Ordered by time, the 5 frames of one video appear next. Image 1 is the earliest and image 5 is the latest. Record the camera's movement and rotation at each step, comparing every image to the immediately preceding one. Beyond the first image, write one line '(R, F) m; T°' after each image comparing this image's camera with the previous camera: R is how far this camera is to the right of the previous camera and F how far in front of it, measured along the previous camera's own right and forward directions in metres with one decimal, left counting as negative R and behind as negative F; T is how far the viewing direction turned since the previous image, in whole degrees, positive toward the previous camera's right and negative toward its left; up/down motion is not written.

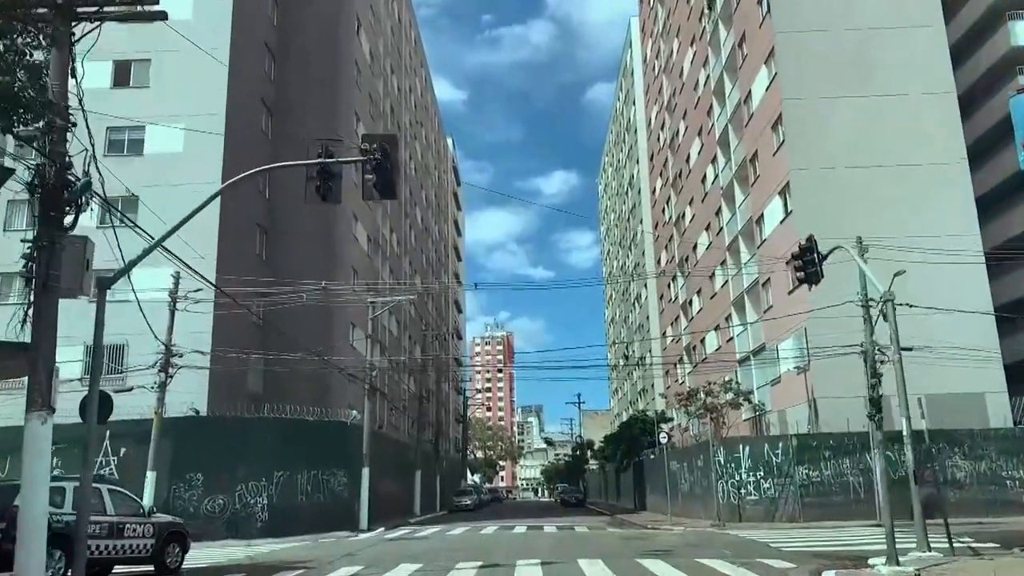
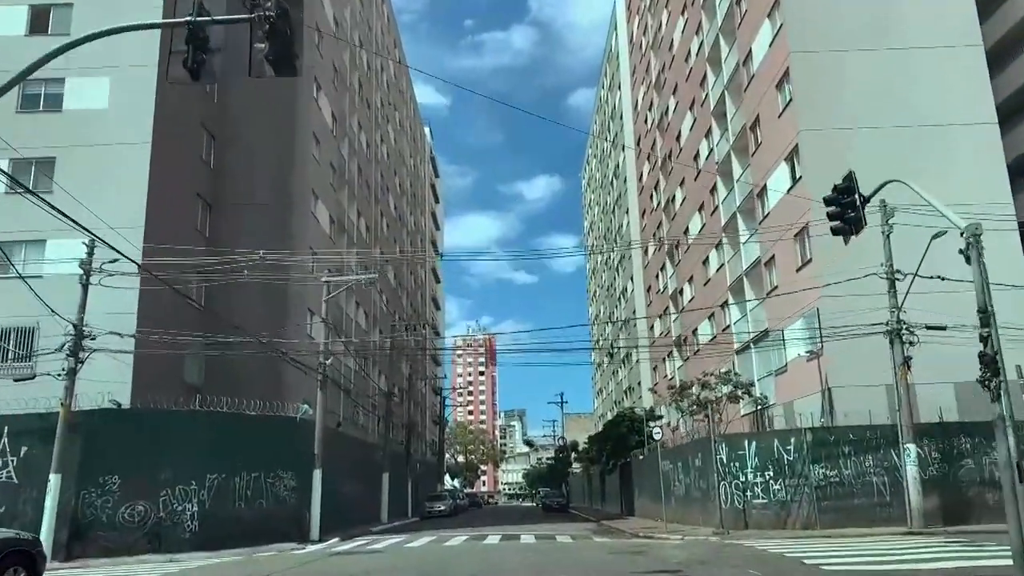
(+0.3, +3.7) m; +1°
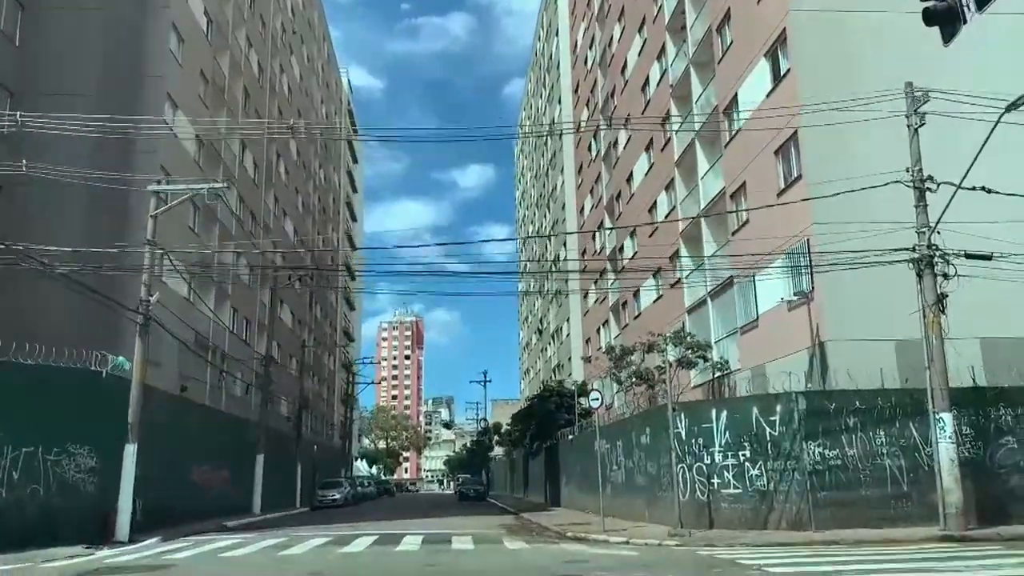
(+1.0, +6.8) m; +5°
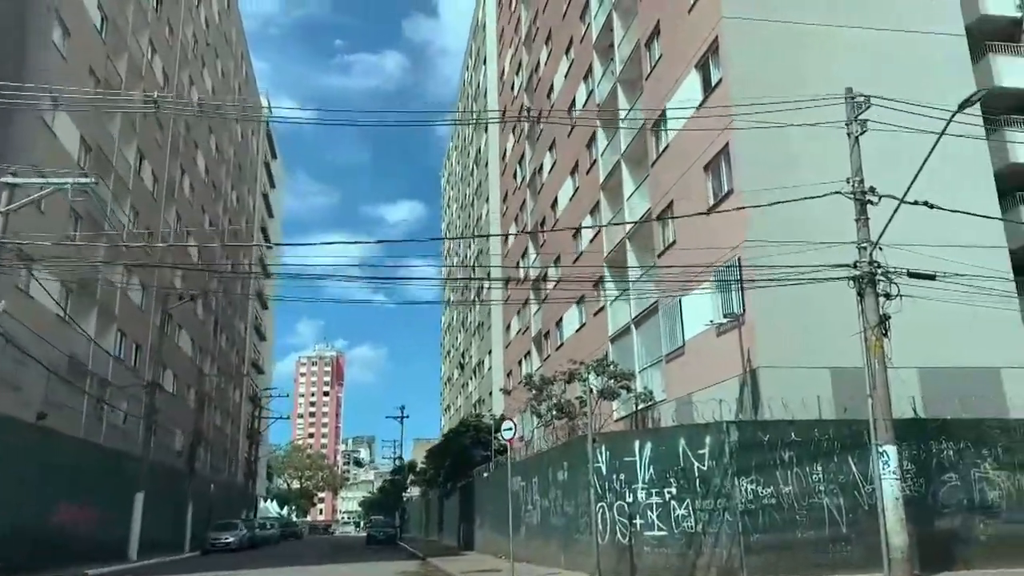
(+0.5, +2.0) m; +5°
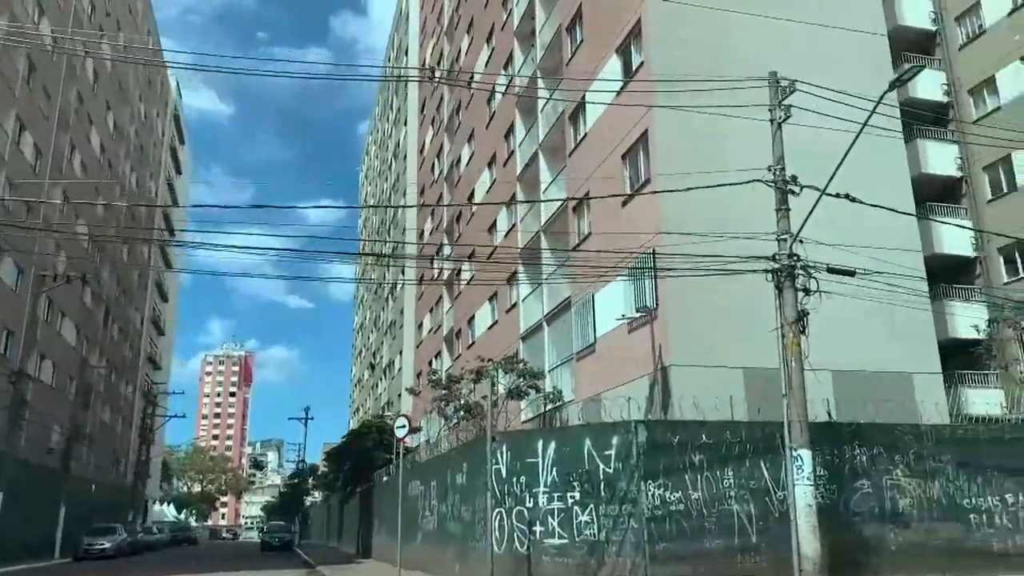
(+0.4, +1.3) m; +6°
